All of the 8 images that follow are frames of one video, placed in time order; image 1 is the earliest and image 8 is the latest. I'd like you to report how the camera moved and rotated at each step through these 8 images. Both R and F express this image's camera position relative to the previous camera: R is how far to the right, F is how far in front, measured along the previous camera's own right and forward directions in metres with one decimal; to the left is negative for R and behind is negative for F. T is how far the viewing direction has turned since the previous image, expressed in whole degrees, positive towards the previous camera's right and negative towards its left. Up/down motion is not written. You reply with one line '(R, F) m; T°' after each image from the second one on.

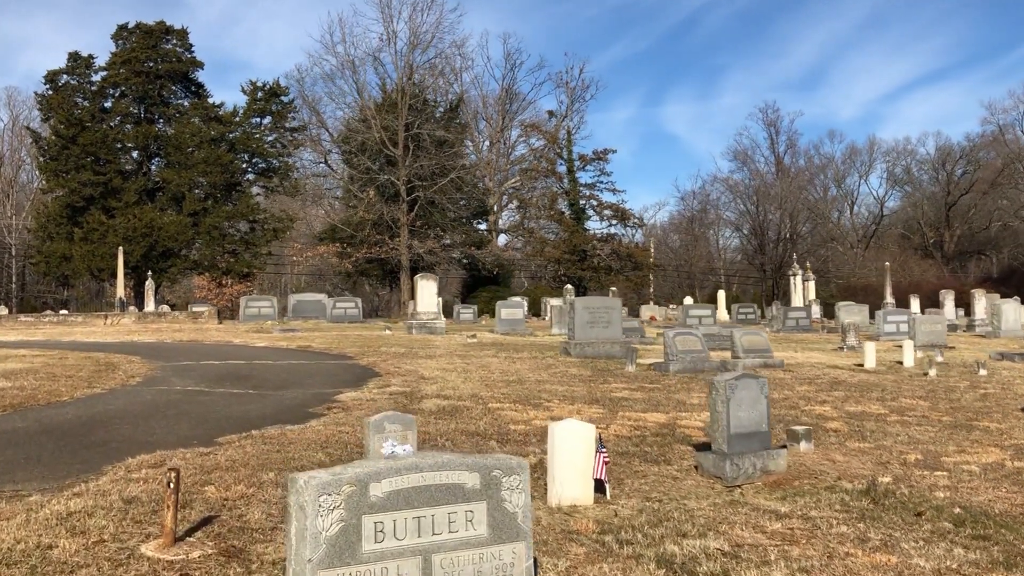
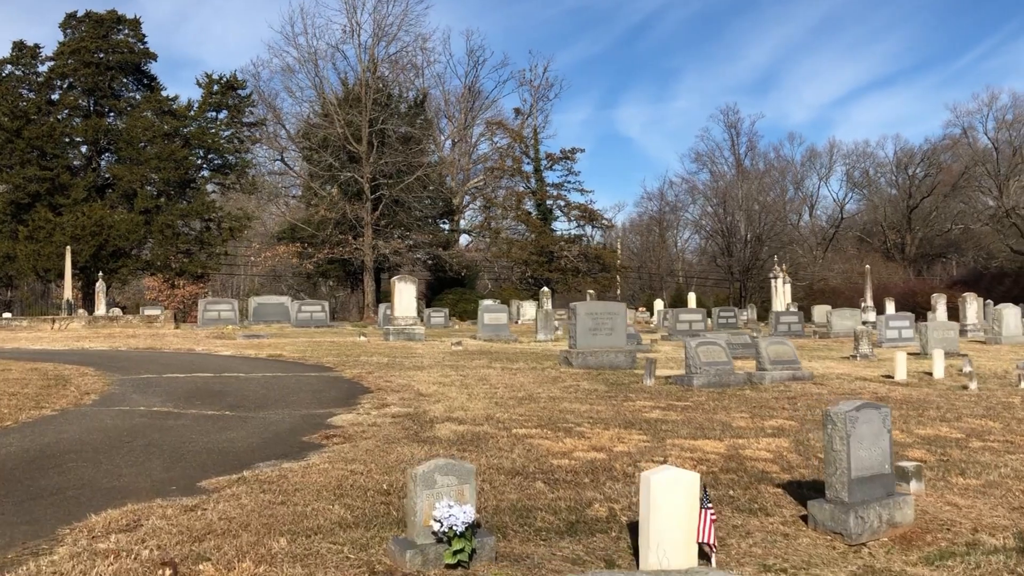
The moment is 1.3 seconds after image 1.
(-0.6, +1.5) m; +3°
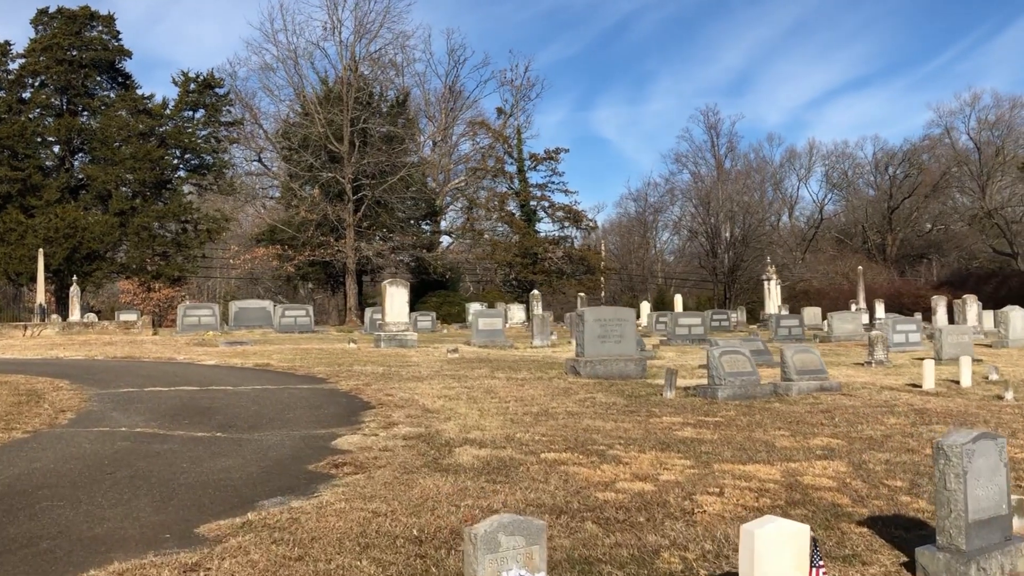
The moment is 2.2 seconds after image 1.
(-0.4, +0.9) m; +1°
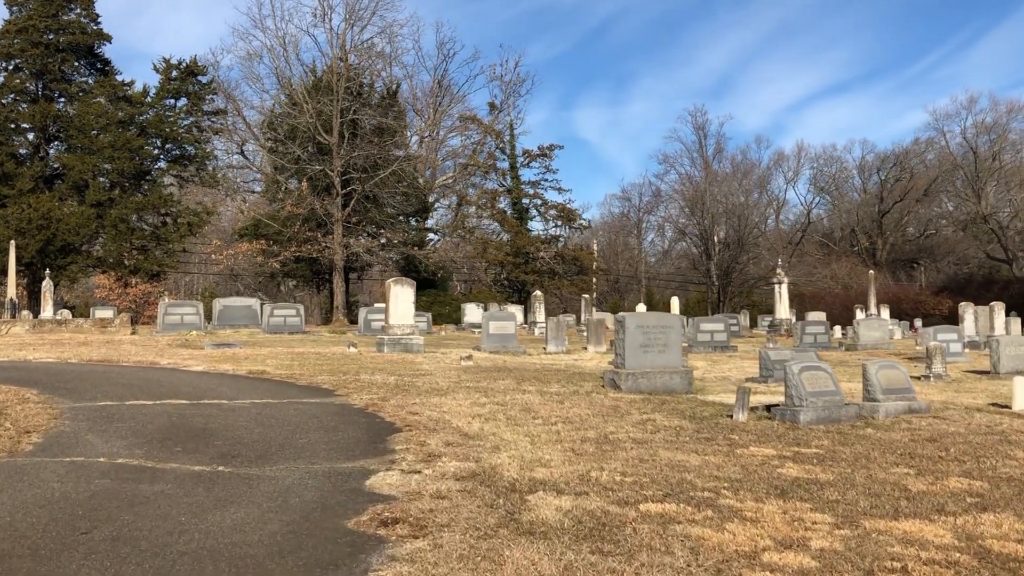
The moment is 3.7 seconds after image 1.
(-0.7, +1.8) m; +1°
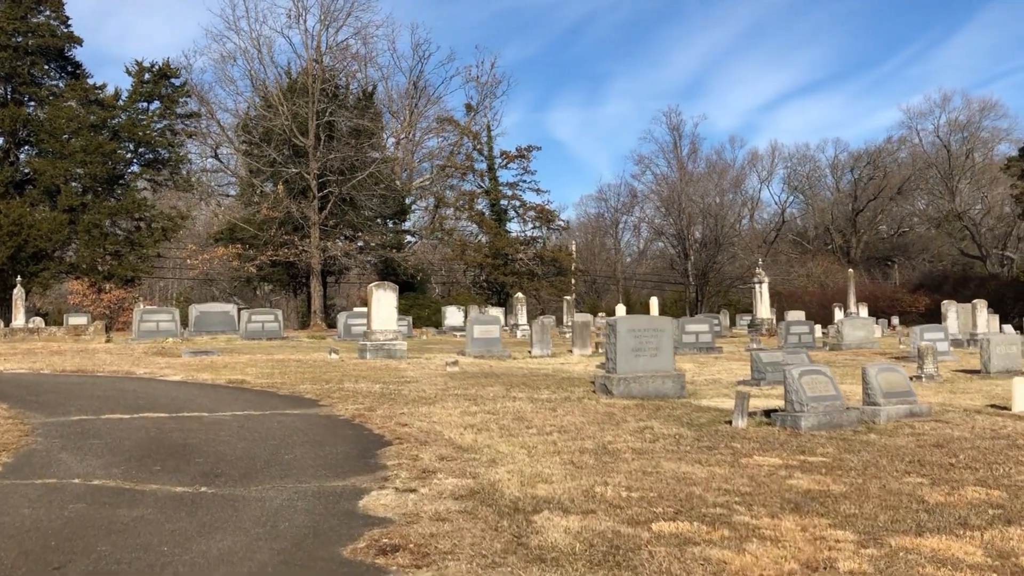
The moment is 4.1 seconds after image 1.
(-0.1, +0.4) m; +1°
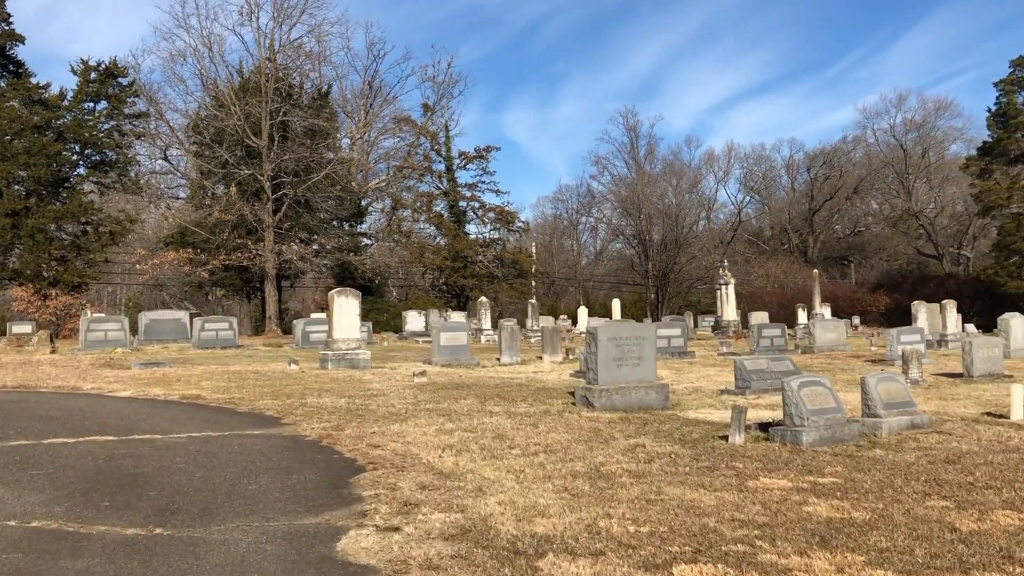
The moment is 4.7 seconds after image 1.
(-0.2, +0.7) m; +2°
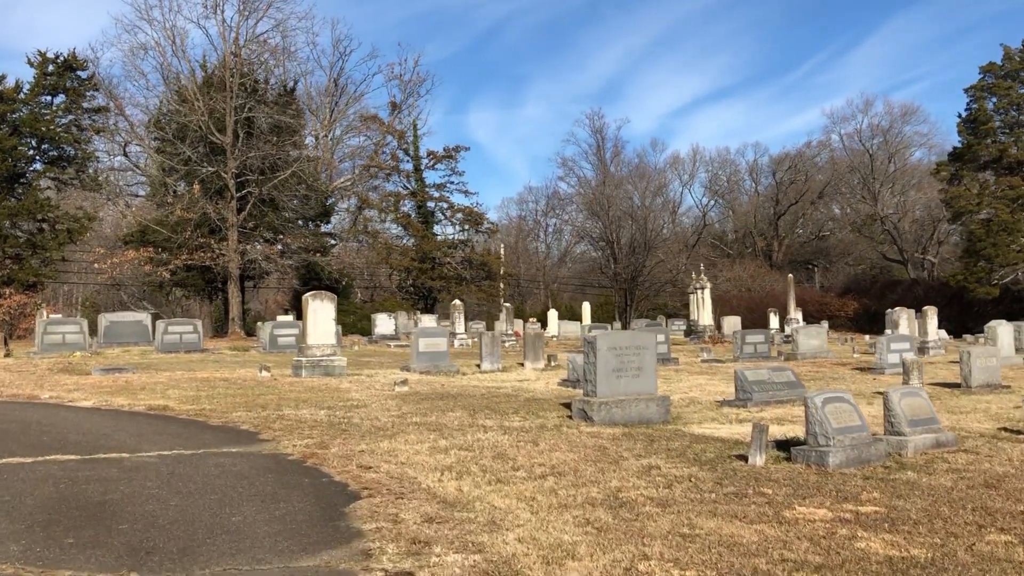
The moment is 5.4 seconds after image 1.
(-0.4, +0.8) m; +2°
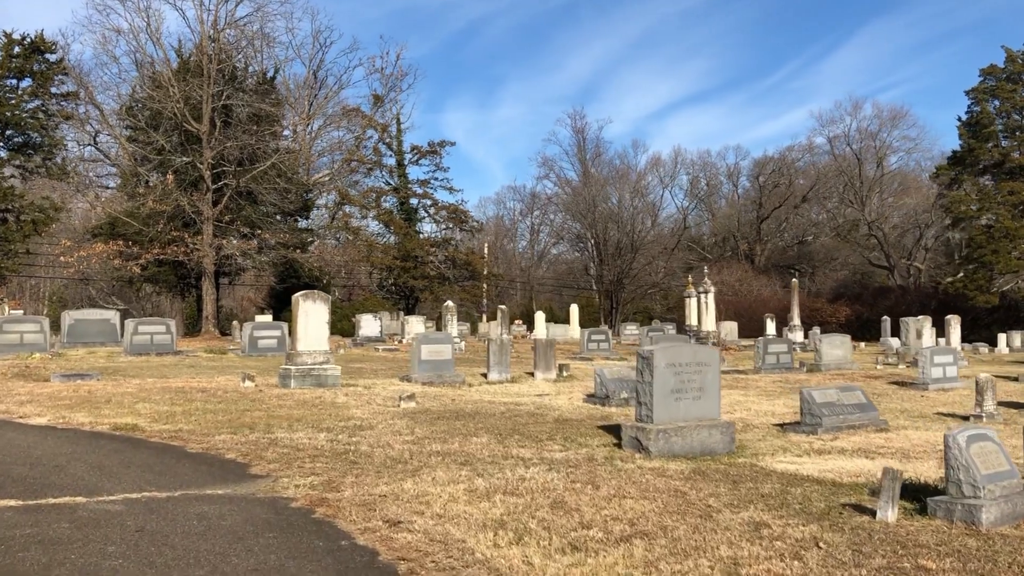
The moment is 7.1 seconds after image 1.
(-0.6, +1.9) m; +1°
